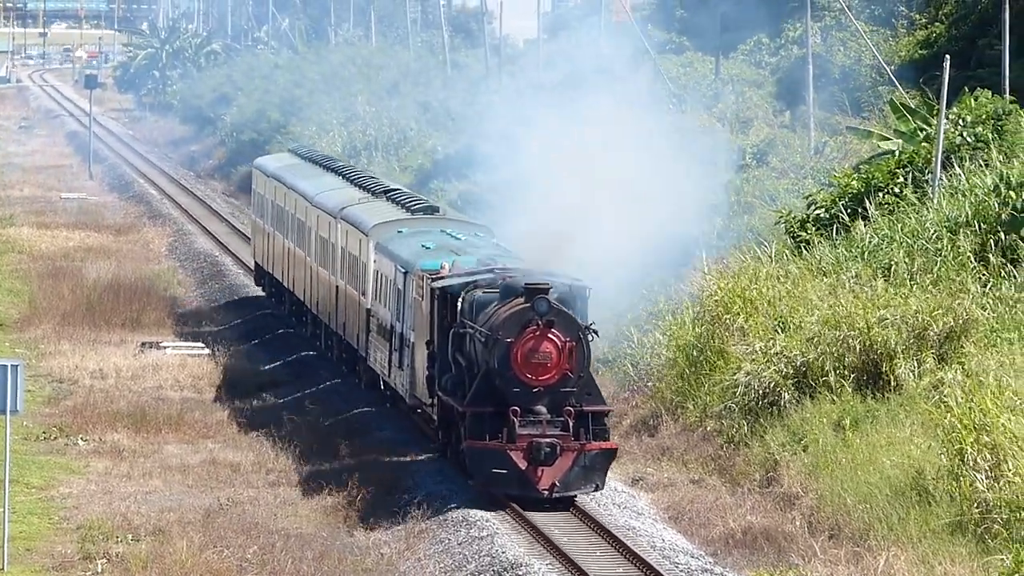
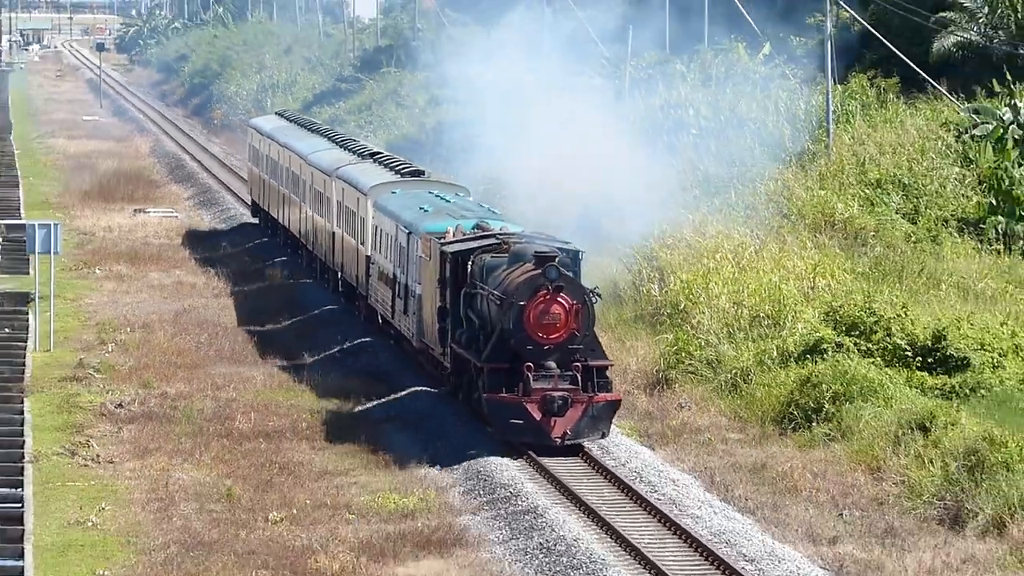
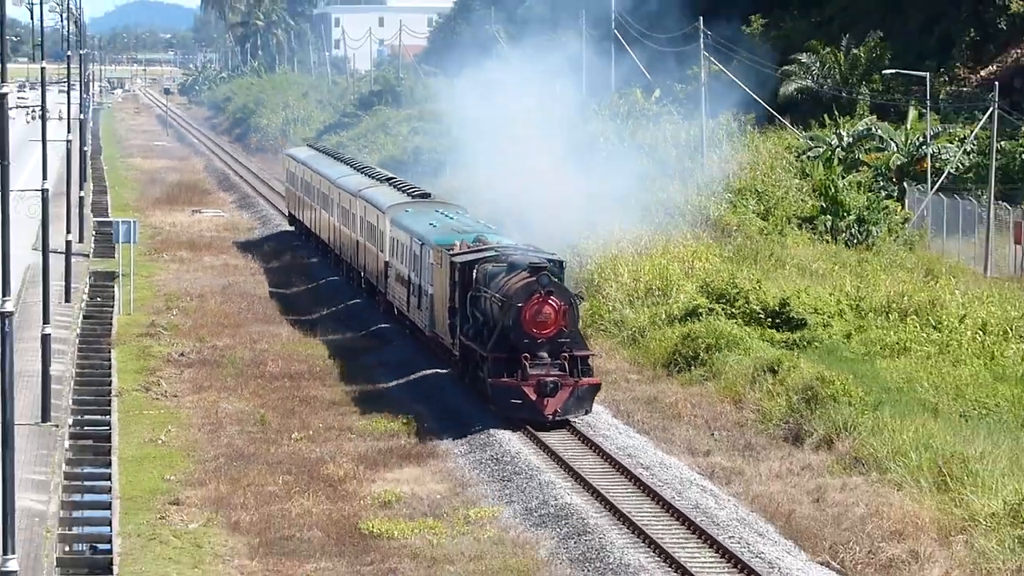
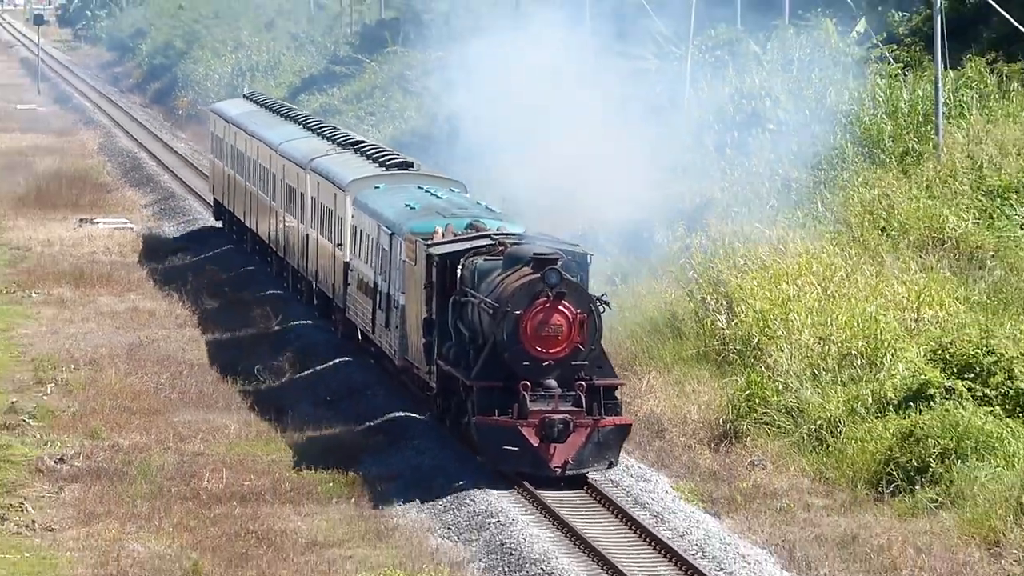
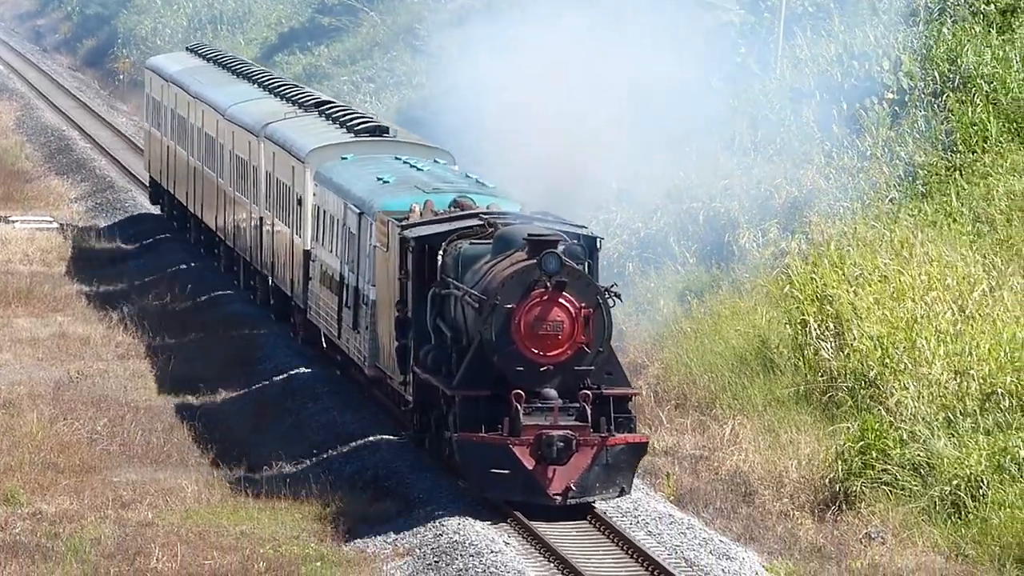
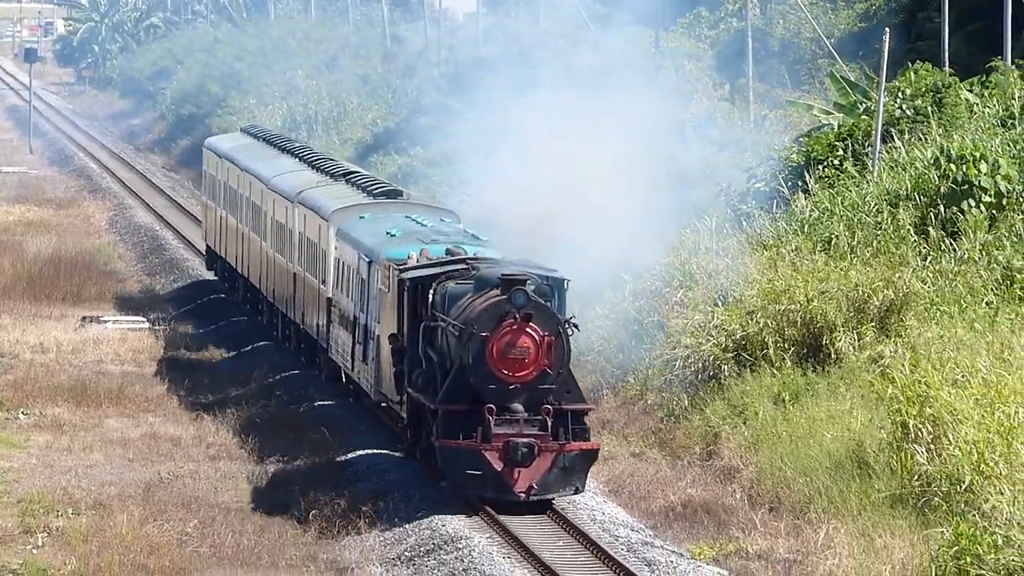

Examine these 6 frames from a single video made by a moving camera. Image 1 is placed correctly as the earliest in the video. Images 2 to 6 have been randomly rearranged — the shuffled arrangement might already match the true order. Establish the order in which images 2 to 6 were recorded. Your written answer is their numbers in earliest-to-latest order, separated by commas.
6, 5, 4, 2, 3
